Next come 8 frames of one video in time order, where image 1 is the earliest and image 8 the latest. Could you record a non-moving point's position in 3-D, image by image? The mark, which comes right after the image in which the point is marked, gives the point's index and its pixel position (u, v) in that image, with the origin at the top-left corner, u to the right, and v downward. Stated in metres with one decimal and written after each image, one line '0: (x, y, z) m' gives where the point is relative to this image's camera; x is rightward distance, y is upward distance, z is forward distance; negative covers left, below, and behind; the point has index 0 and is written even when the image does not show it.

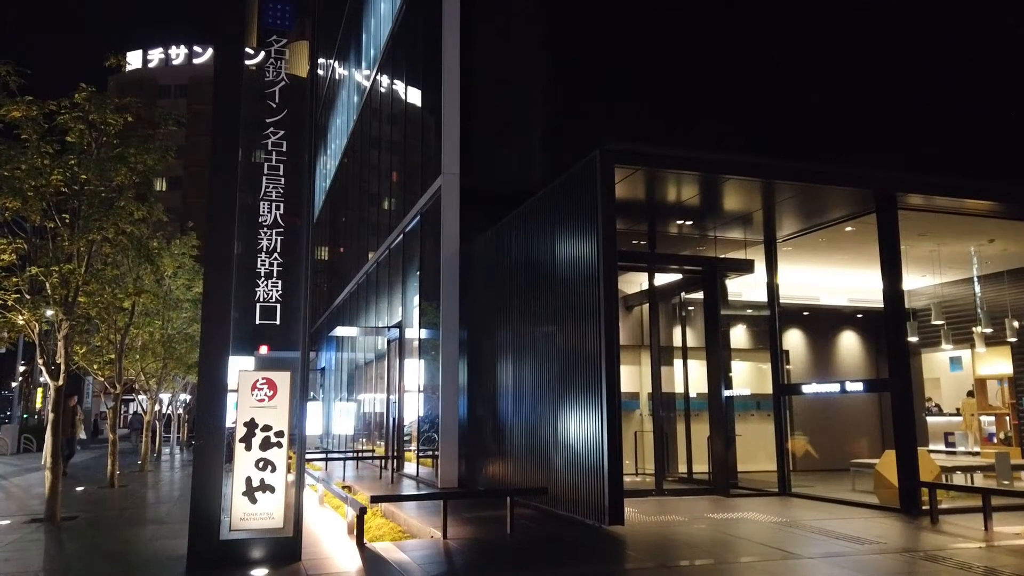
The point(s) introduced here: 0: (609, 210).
0: (+1.2, +0.9, +9.4) m
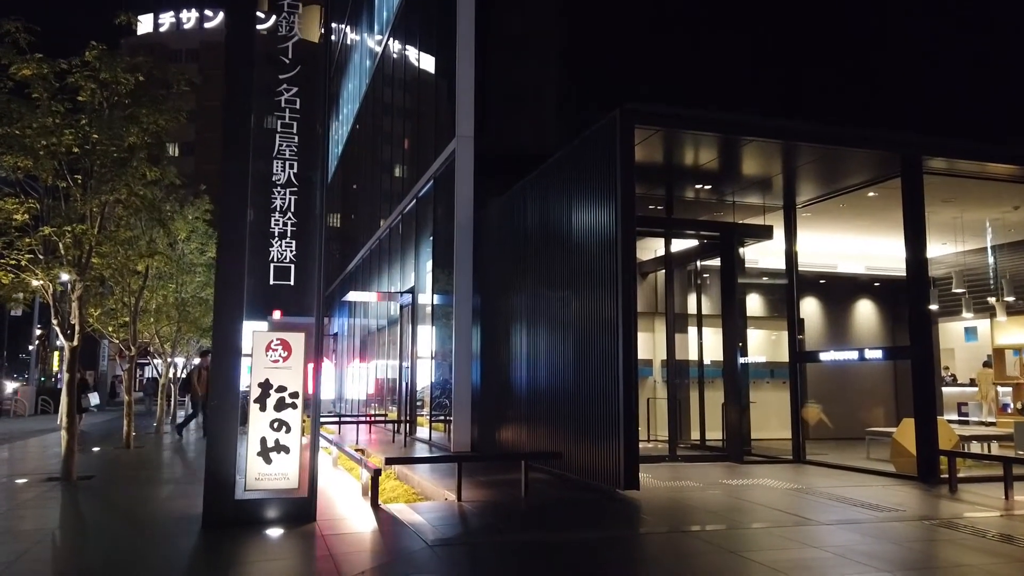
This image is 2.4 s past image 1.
0: (+1.4, +1.4, +9.2) m
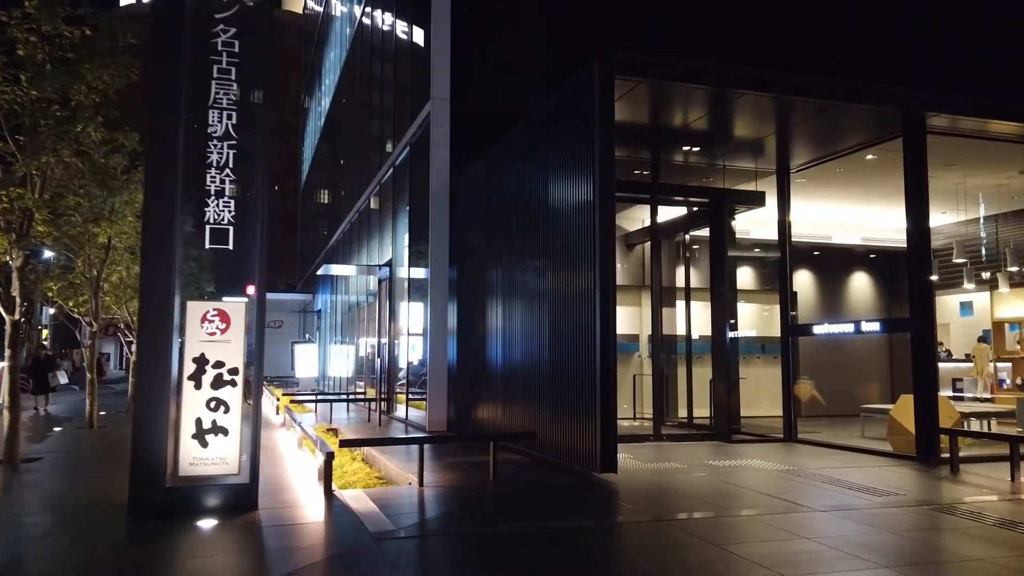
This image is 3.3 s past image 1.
0: (+1.1, +1.7, +8.4) m
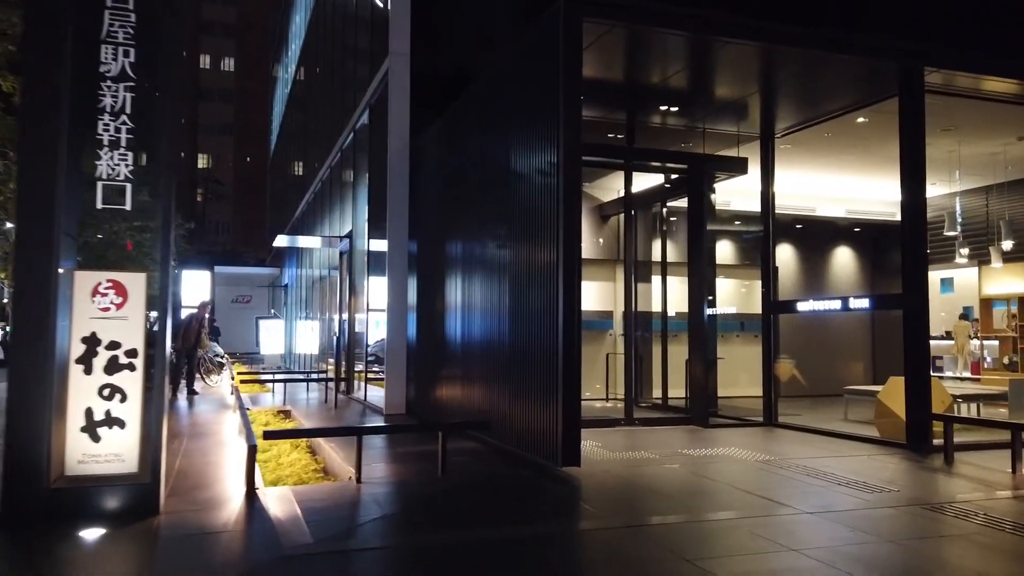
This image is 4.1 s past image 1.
0: (+0.6, +2.0, +7.5) m
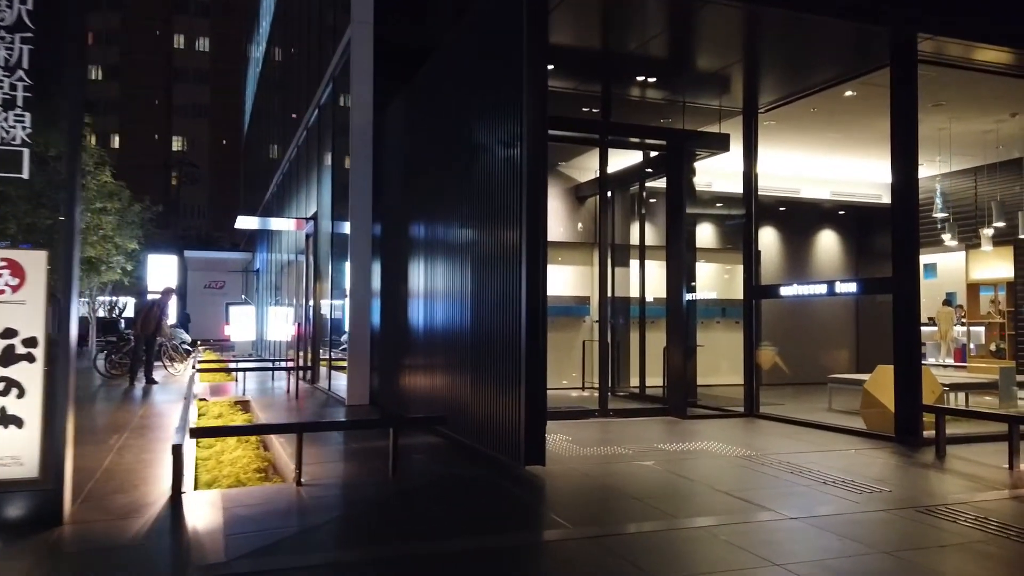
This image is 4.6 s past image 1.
0: (+0.2, +2.2, +6.8) m
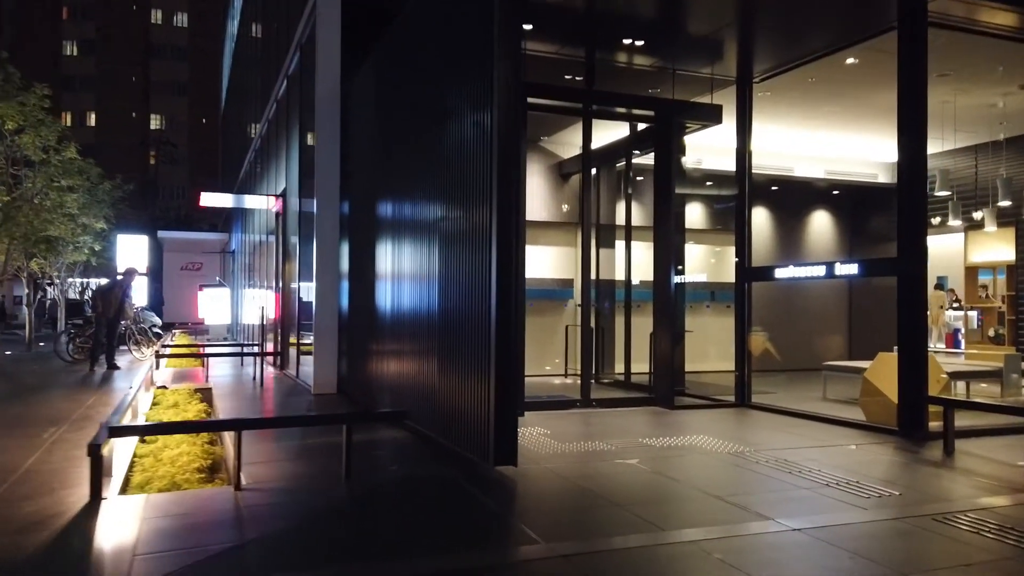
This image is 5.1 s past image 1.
0: (0.0, +2.4, +6.1) m
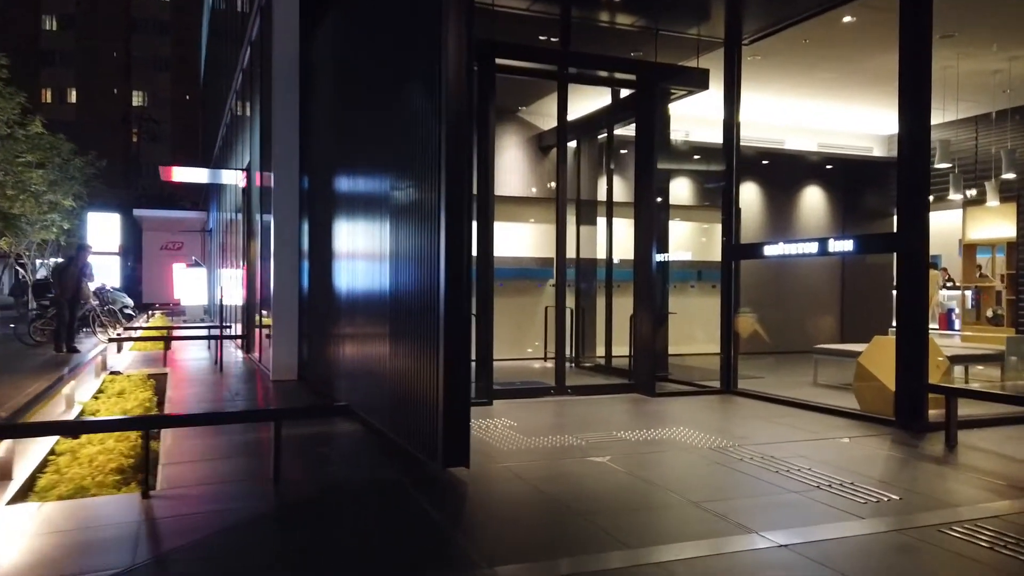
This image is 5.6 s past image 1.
0: (-0.3, +2.5, +5.4) m
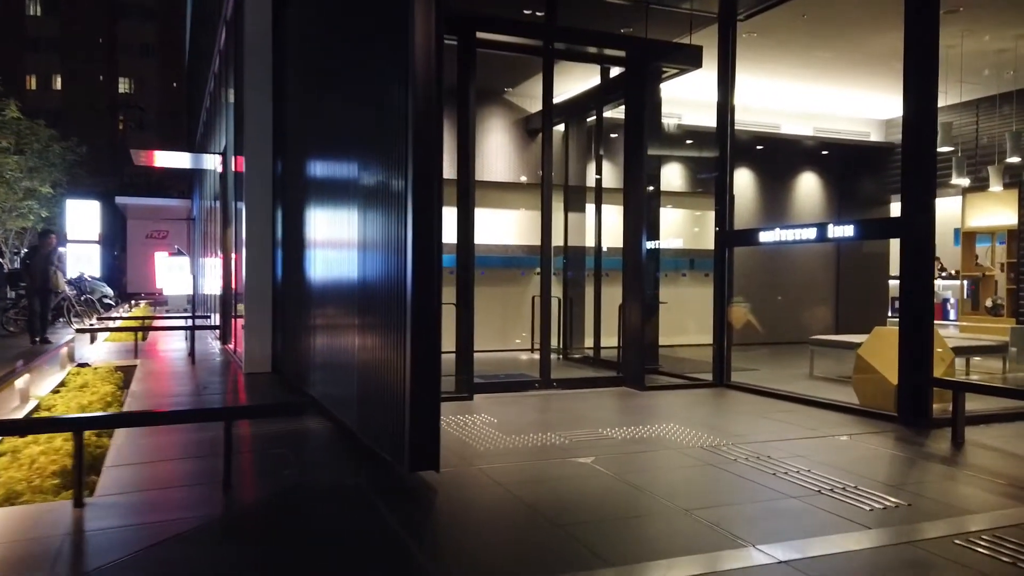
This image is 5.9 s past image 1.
0: (-0.5, +2.6, +4.9) m
